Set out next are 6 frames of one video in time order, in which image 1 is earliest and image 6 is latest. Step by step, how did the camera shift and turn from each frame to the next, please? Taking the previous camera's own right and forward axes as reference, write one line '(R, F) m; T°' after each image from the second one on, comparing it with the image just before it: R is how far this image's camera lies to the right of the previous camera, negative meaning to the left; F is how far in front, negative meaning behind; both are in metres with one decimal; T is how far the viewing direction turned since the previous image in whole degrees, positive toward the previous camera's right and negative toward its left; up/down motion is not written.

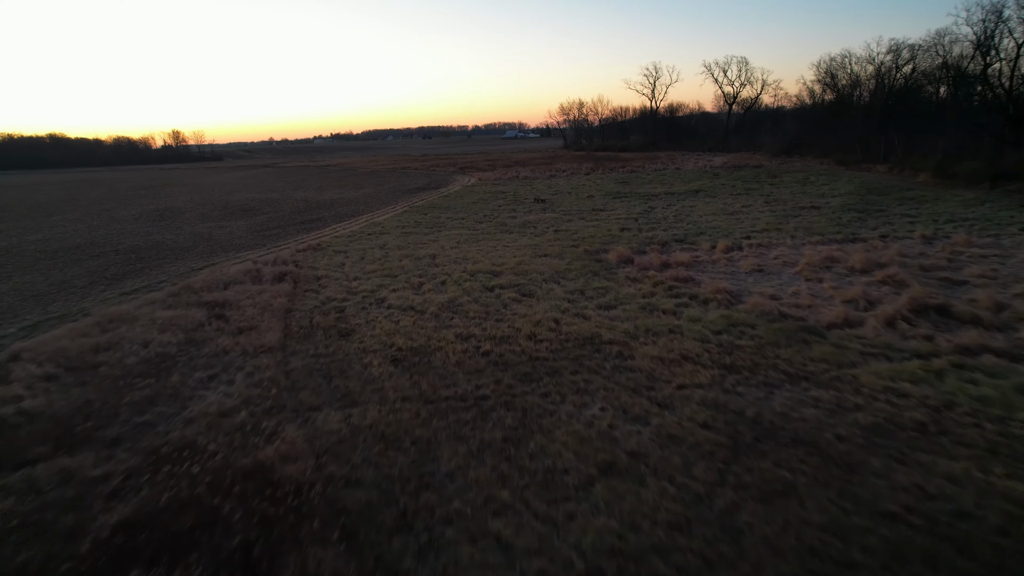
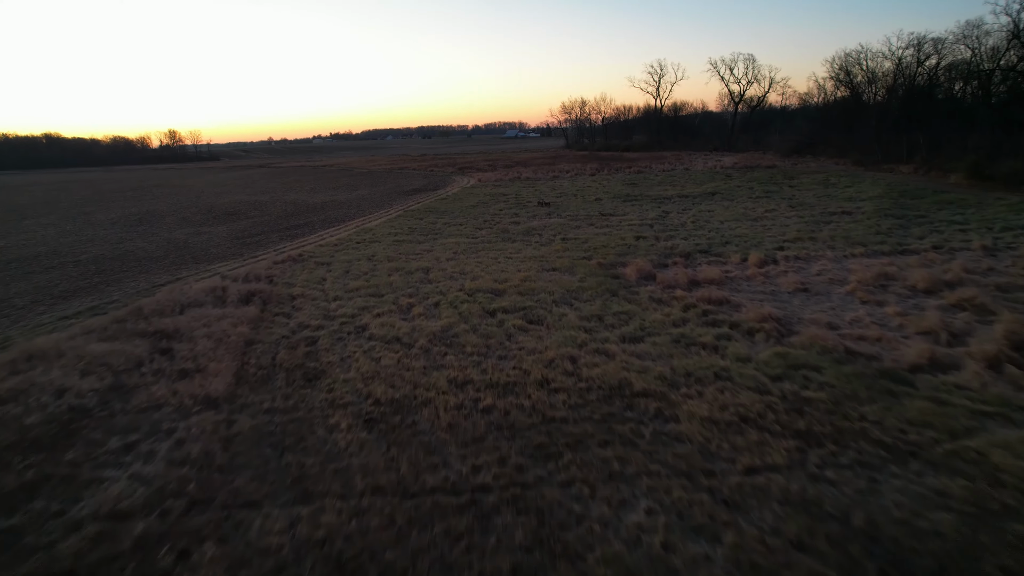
(-0.1, +1.5) m; 0°
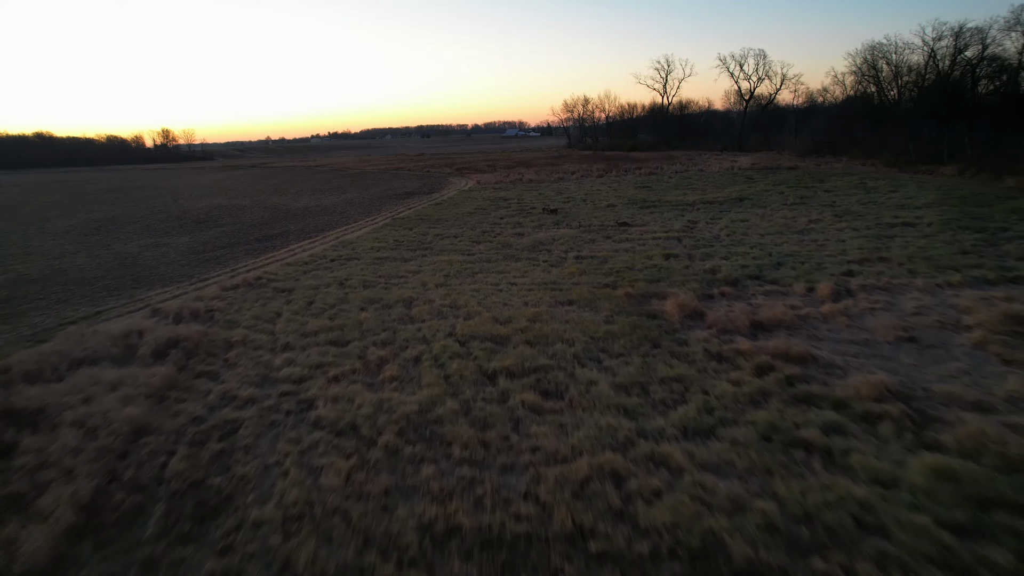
(-0.1, +2.4) m; 0°
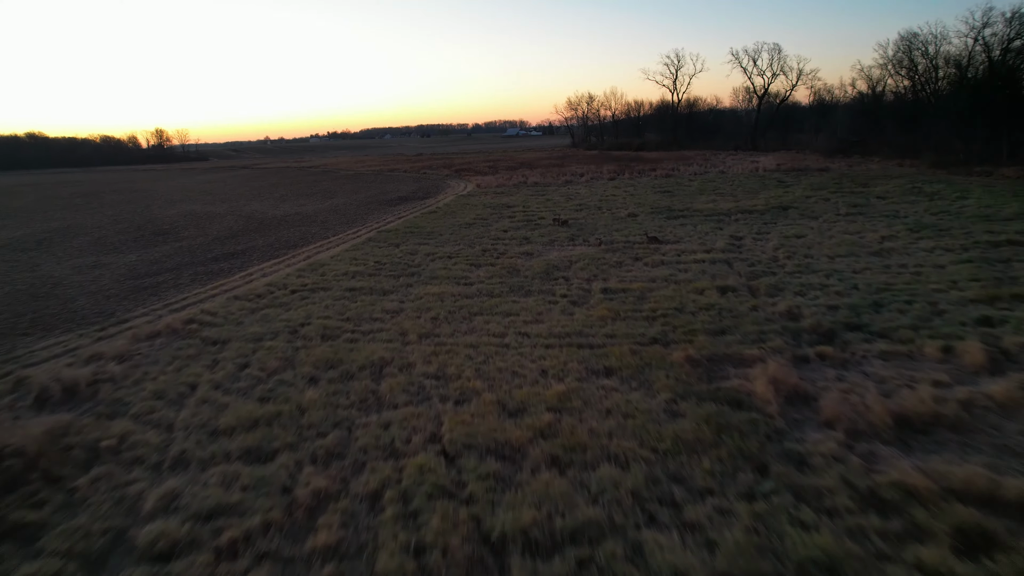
(-0.1, +2.7) m; 0°
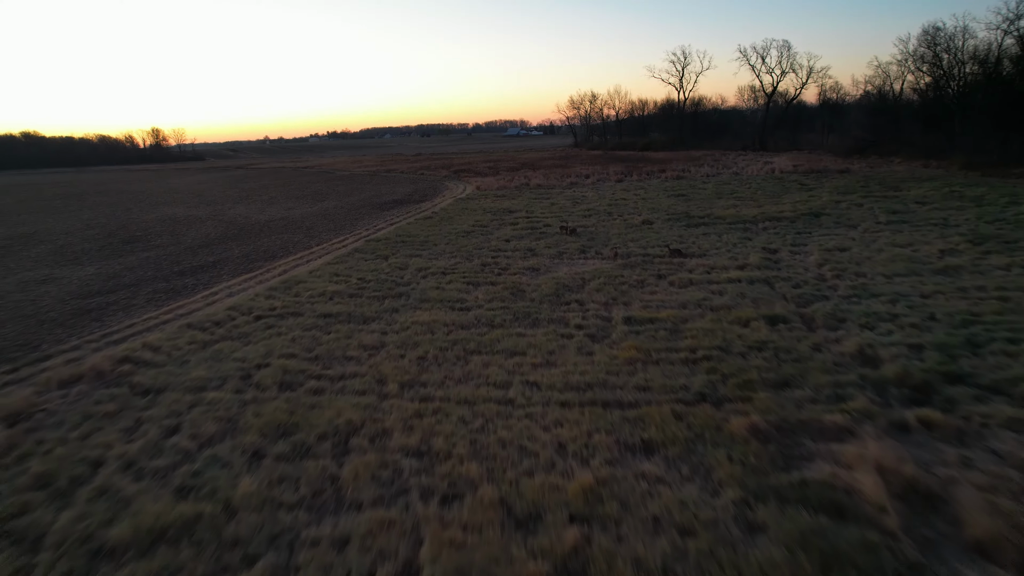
(-0.1, +1.6) m; 0°
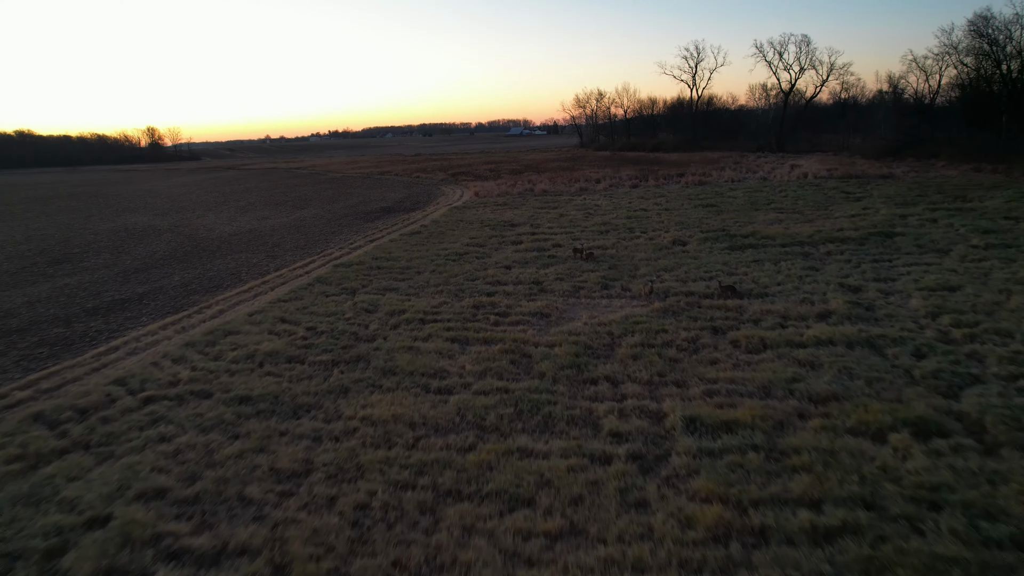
(0.0, +2.8) m; 0°
